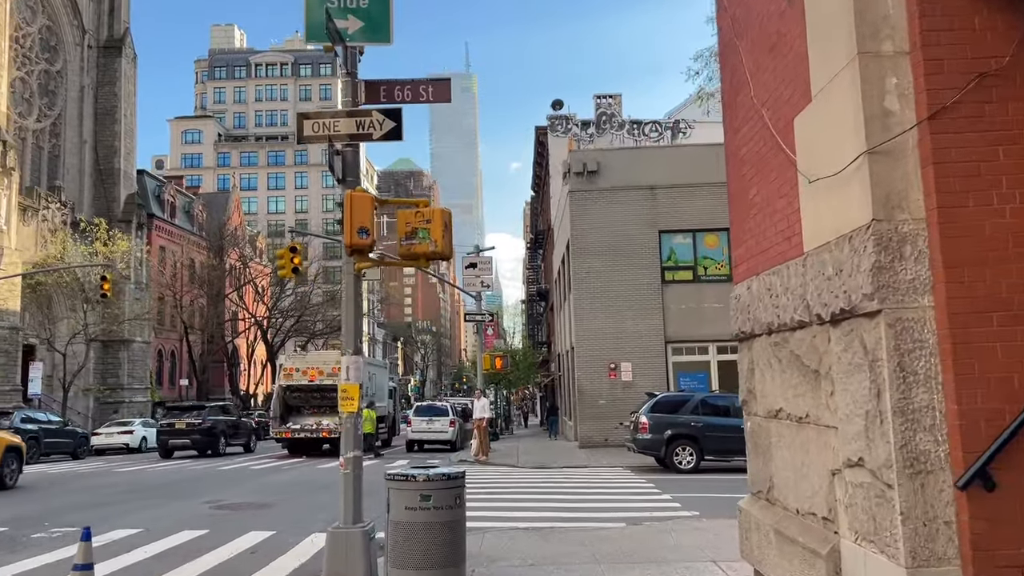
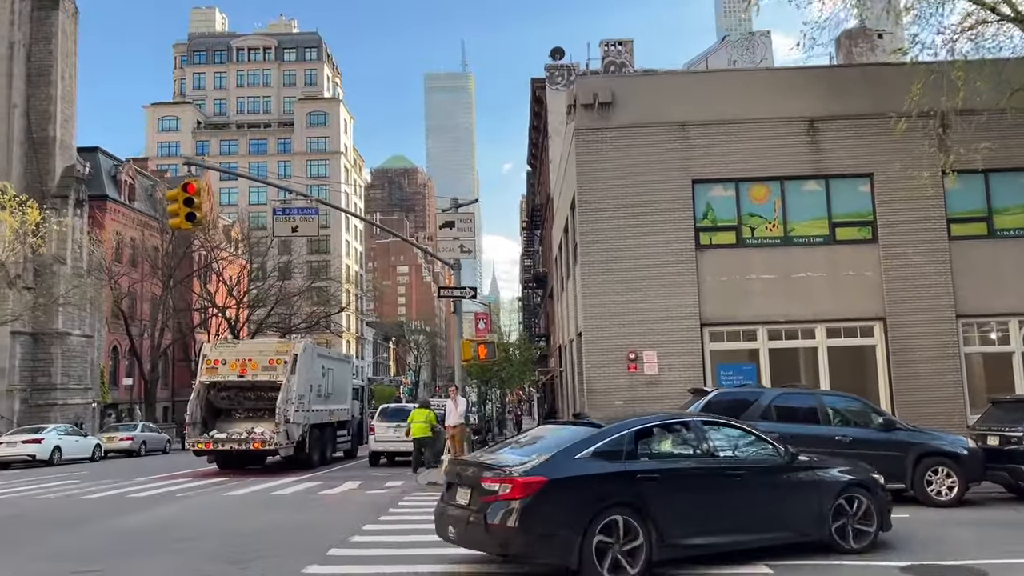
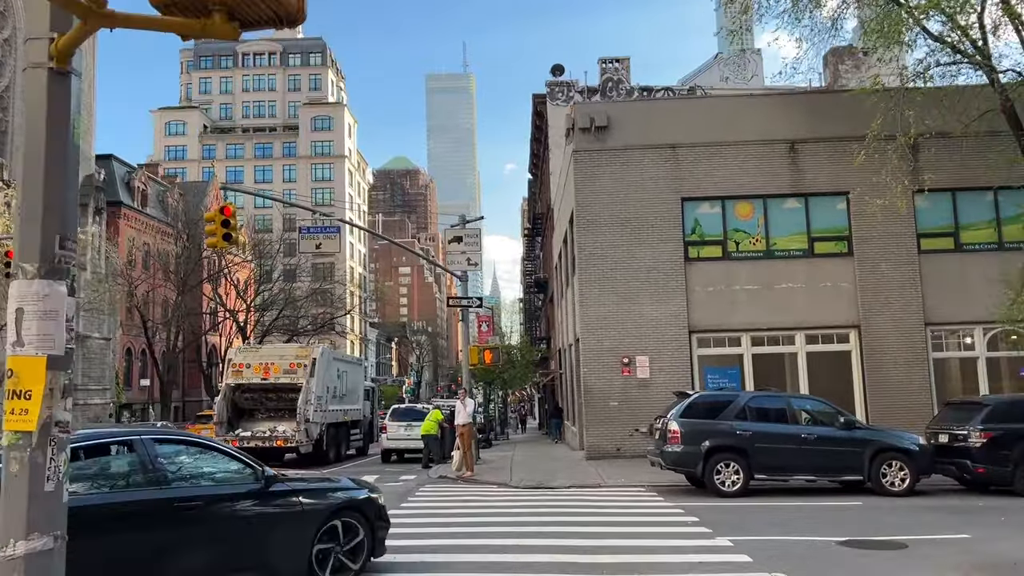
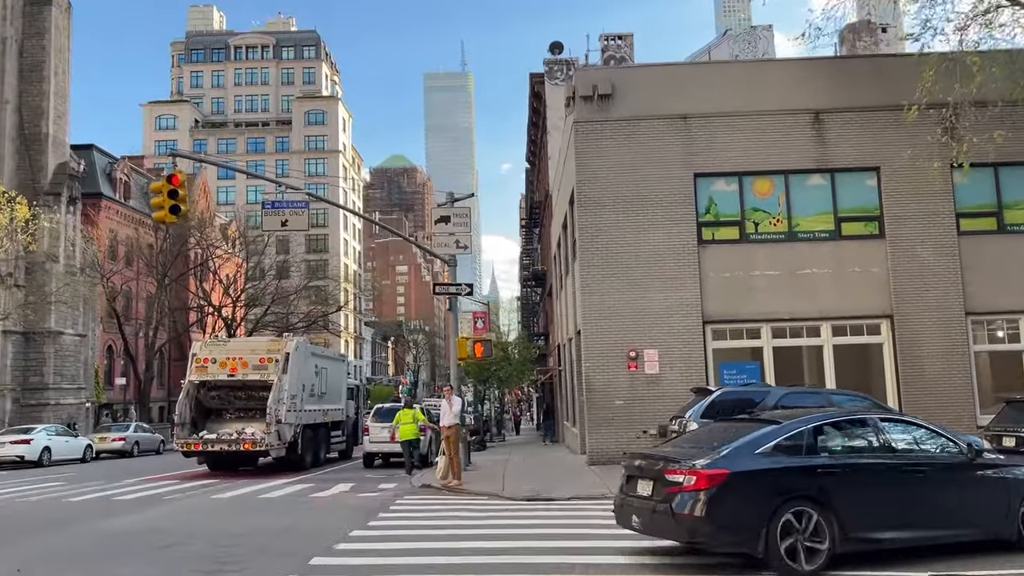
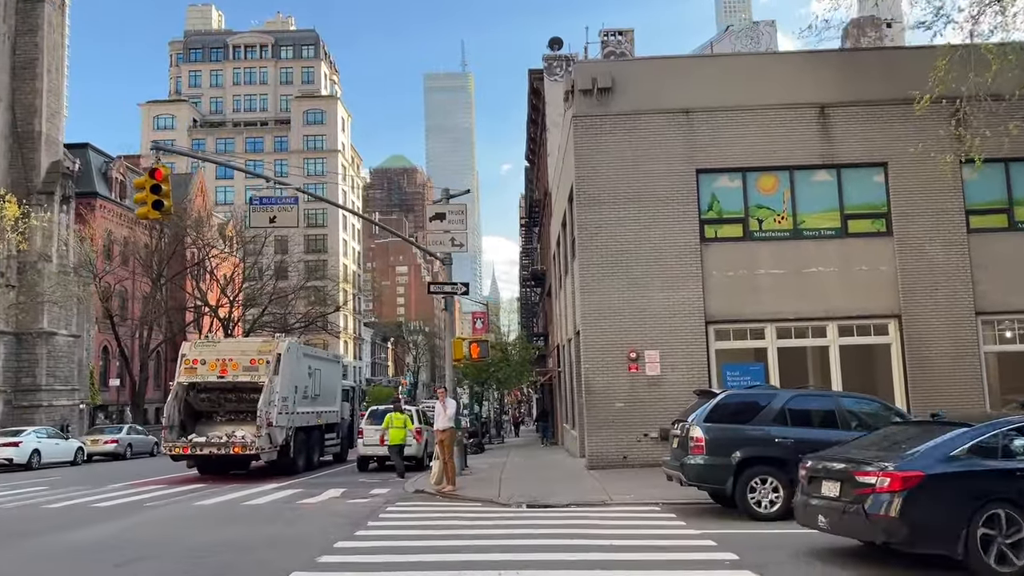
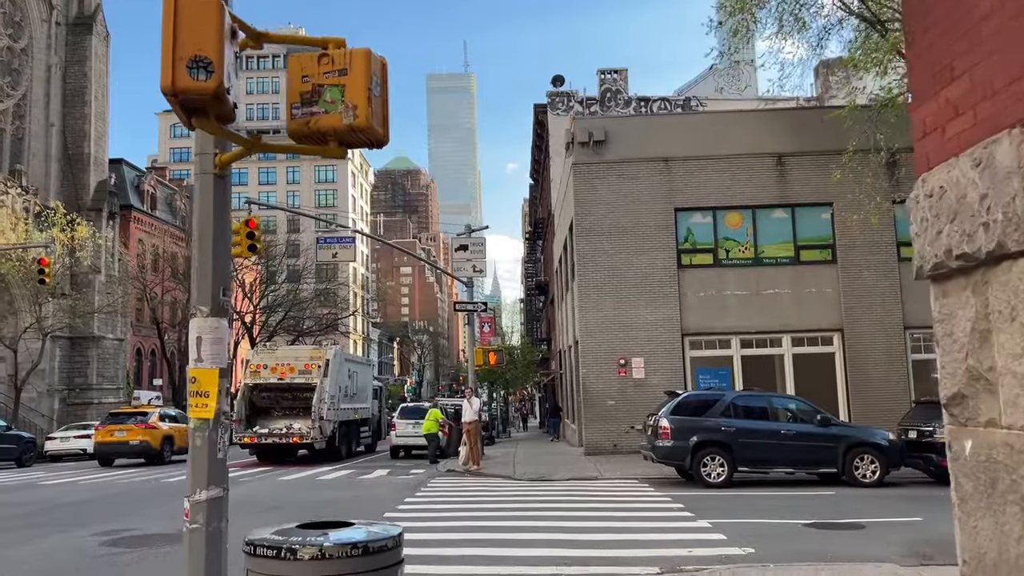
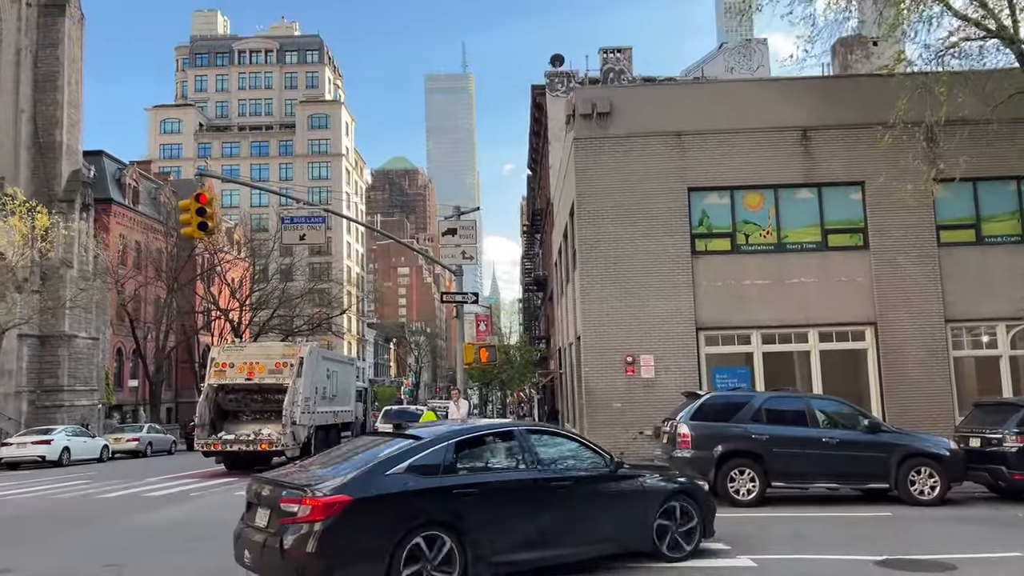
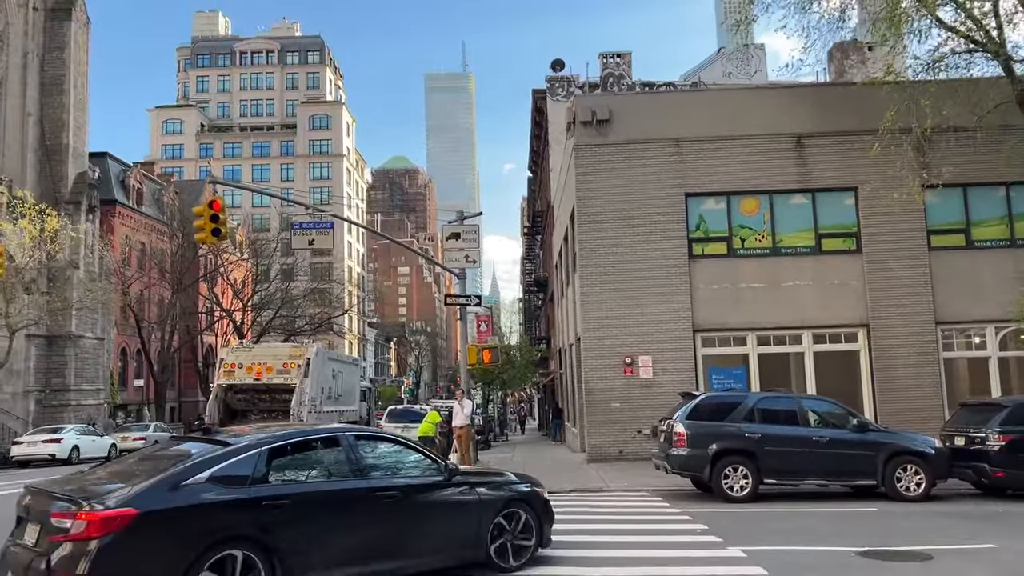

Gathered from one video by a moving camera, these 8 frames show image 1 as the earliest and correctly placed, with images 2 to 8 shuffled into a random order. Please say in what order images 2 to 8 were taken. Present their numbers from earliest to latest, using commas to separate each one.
6, 3, 8, 7, 2, 4, 5
